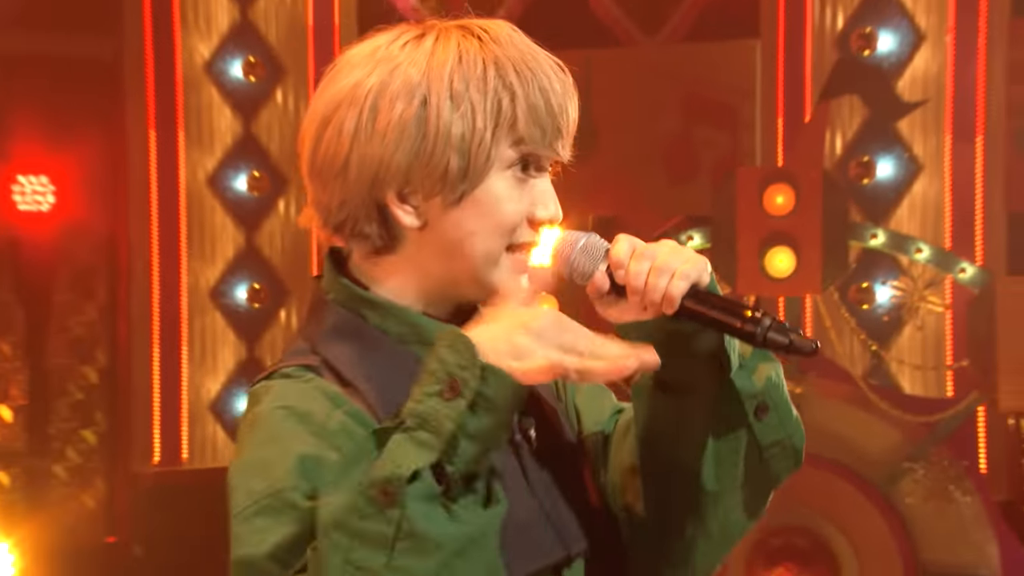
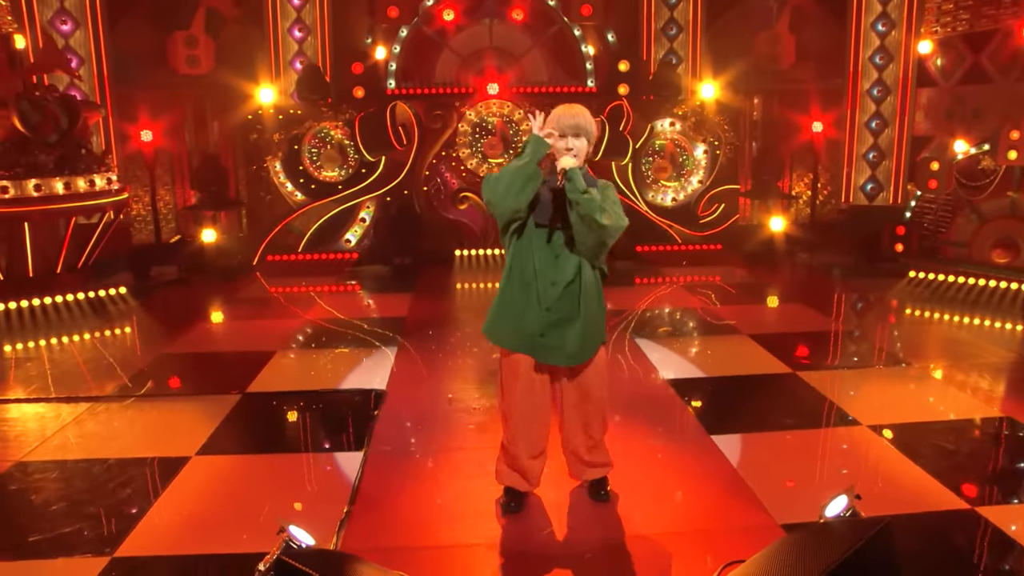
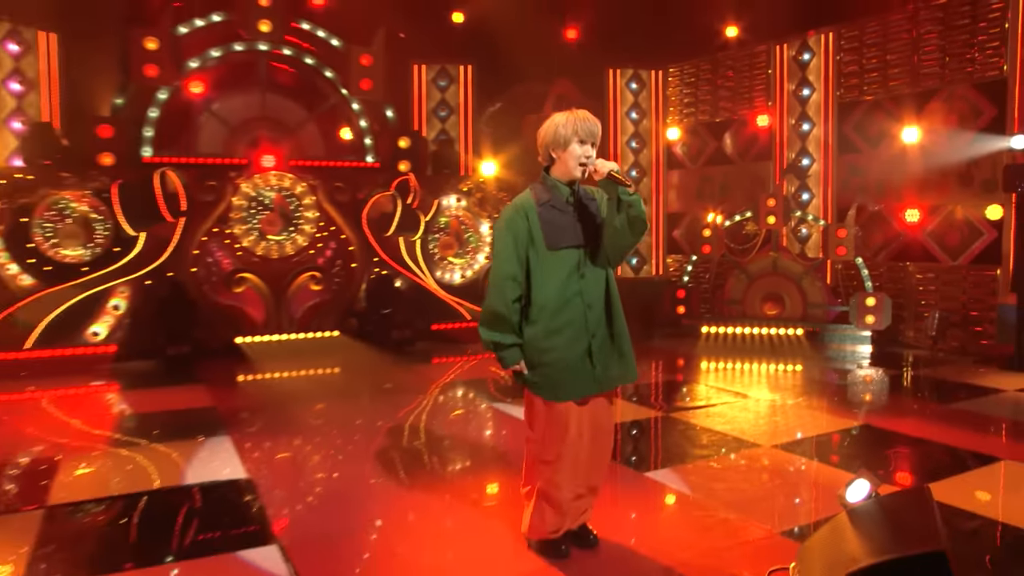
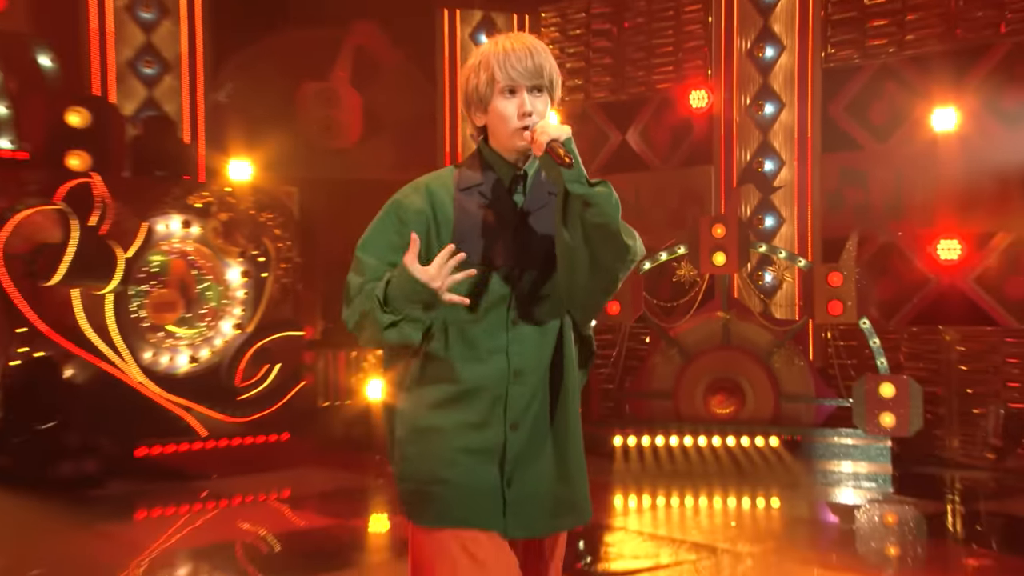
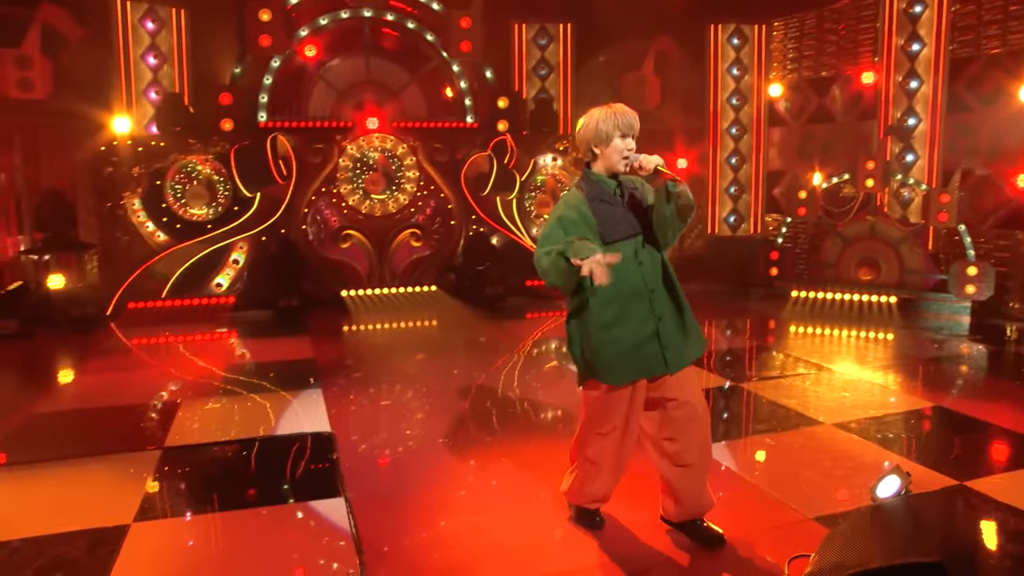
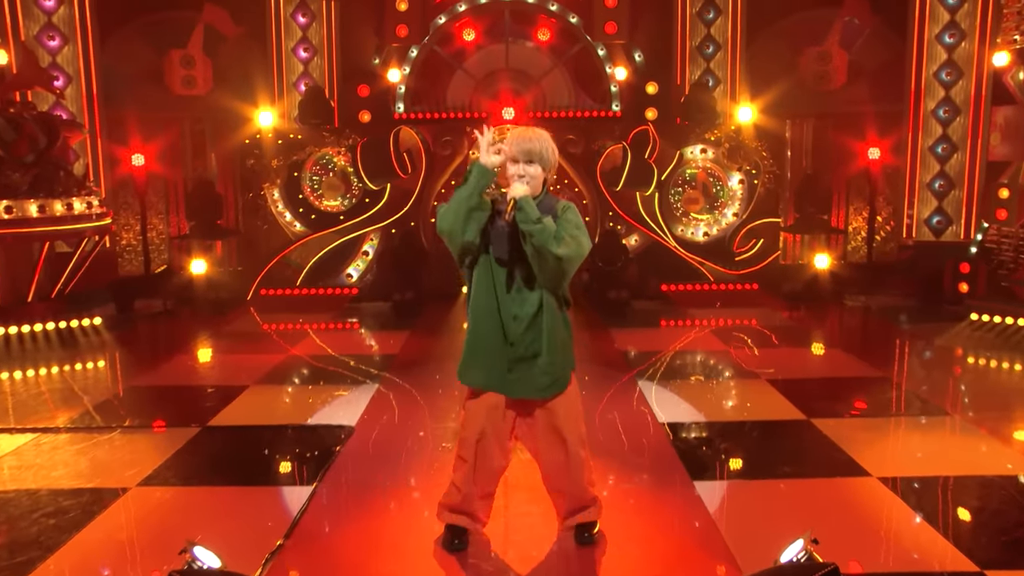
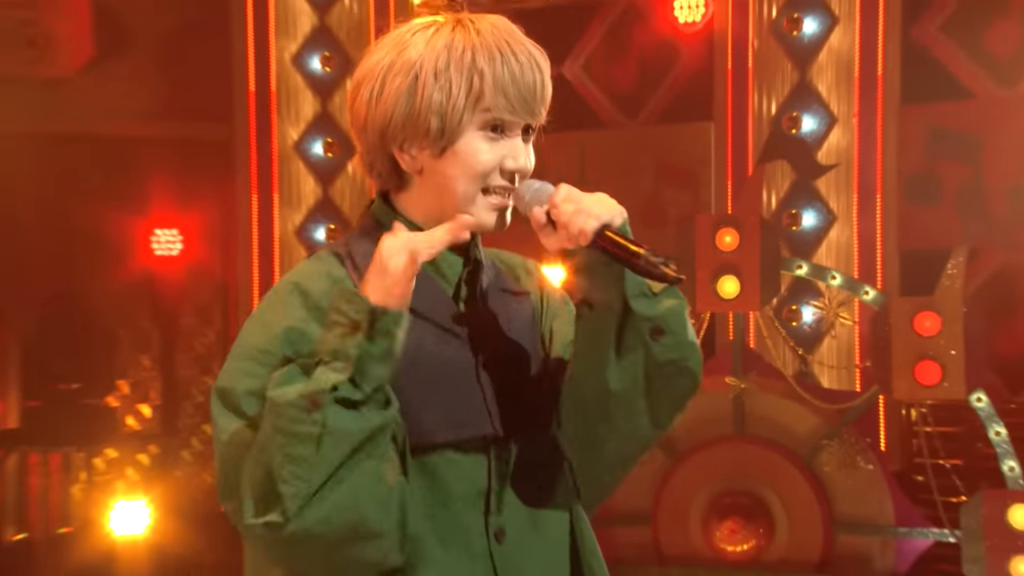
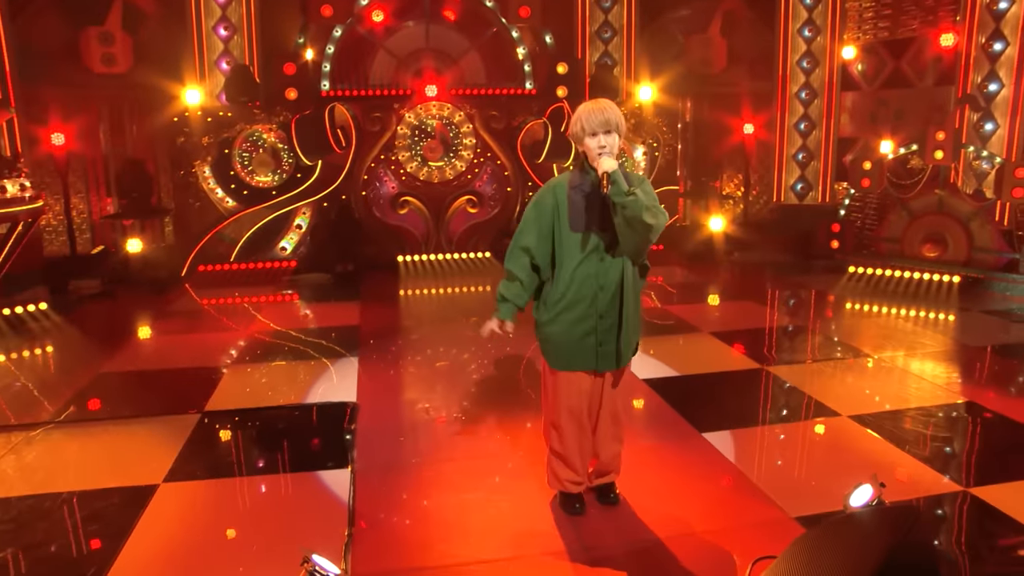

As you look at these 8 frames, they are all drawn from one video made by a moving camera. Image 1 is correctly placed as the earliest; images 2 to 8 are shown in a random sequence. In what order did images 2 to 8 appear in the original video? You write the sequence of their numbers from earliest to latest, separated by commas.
7, 4, 3, 5, 8, 2, 6
